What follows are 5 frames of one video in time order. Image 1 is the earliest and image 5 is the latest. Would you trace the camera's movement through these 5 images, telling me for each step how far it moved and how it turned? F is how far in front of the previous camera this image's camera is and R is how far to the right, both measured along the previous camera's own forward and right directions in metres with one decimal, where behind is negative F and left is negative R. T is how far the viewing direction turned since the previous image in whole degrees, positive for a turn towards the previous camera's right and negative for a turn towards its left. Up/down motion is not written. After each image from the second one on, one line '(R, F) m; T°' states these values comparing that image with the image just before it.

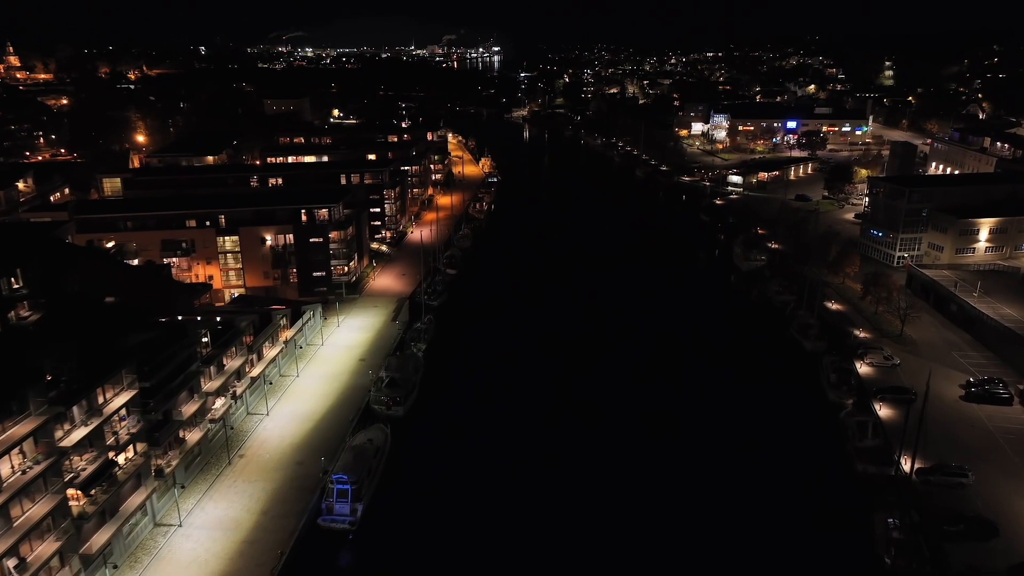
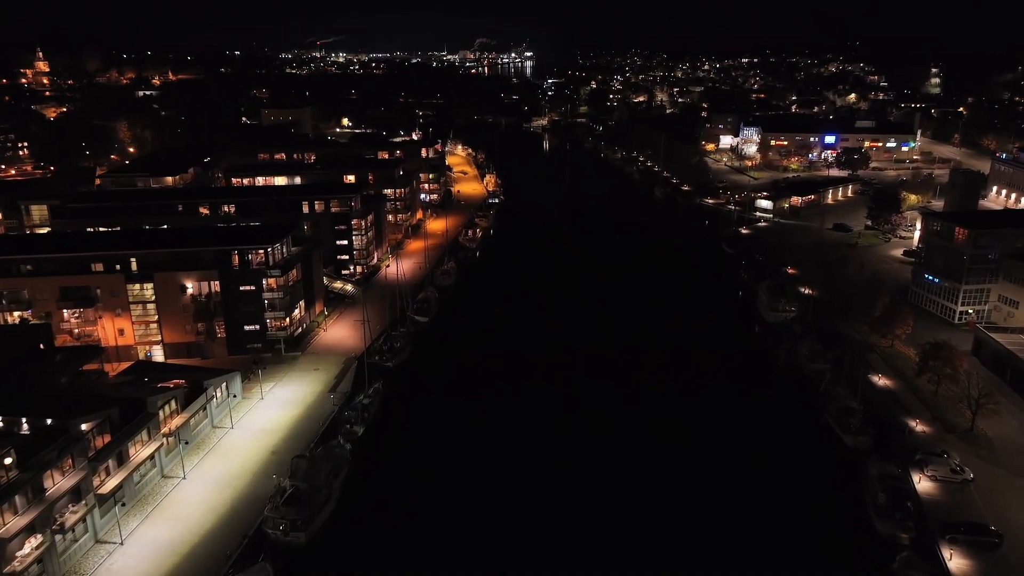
(+1.1, +3.0) m; -2°
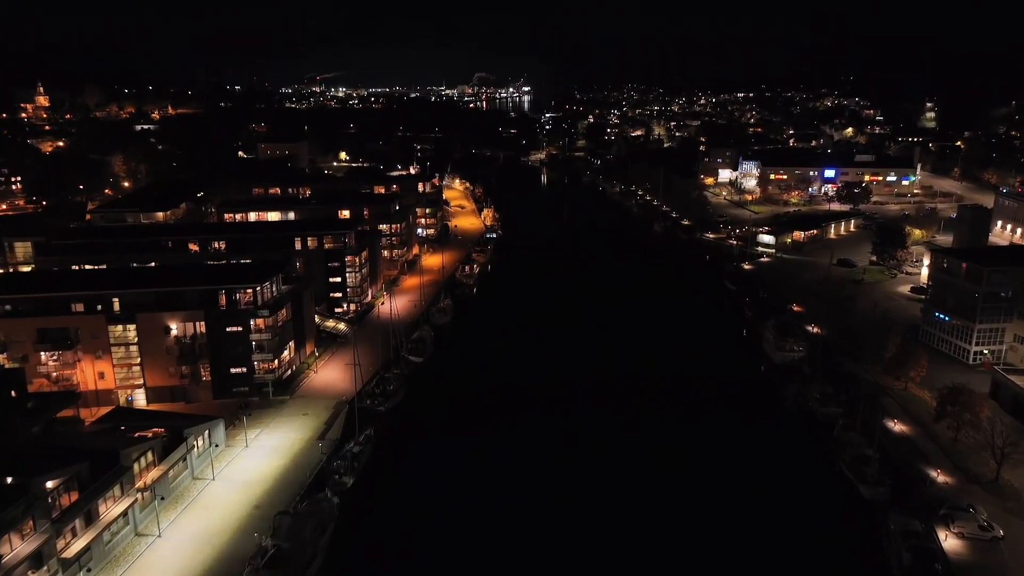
(0.0, +0.5) m; 0°
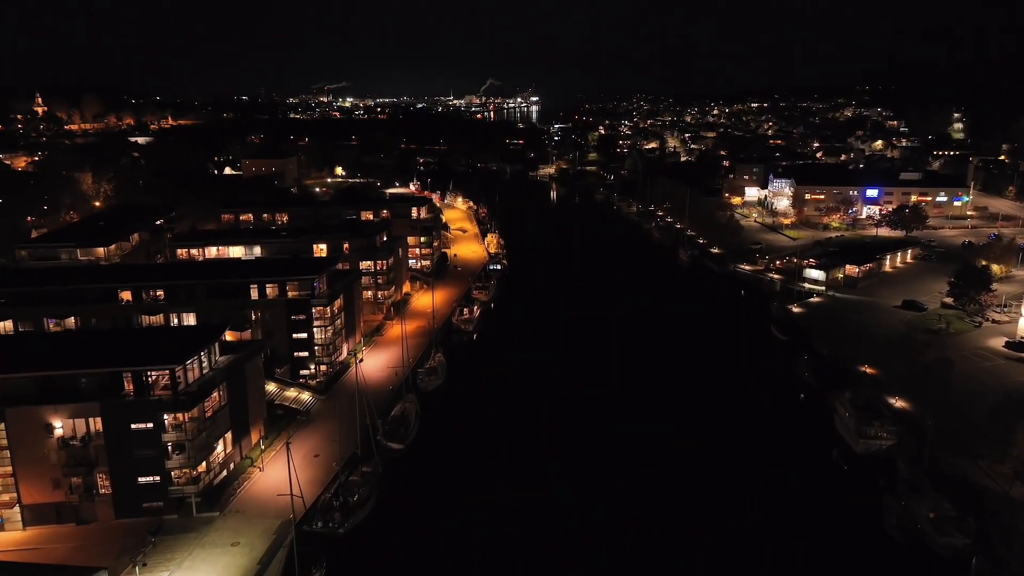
(0.0, +3.5) m; -1°
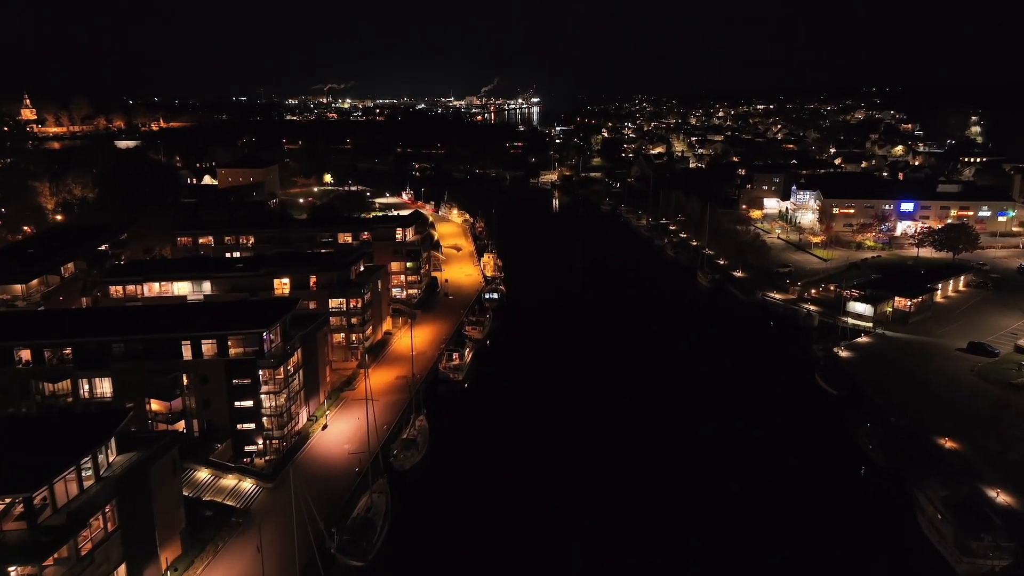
(+0.1, +2.9) m; 0°
